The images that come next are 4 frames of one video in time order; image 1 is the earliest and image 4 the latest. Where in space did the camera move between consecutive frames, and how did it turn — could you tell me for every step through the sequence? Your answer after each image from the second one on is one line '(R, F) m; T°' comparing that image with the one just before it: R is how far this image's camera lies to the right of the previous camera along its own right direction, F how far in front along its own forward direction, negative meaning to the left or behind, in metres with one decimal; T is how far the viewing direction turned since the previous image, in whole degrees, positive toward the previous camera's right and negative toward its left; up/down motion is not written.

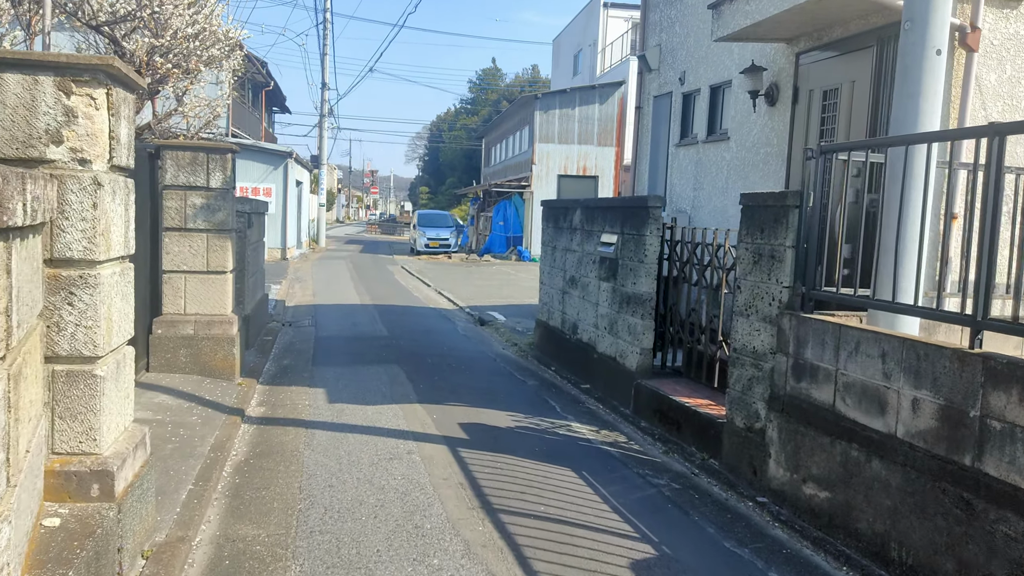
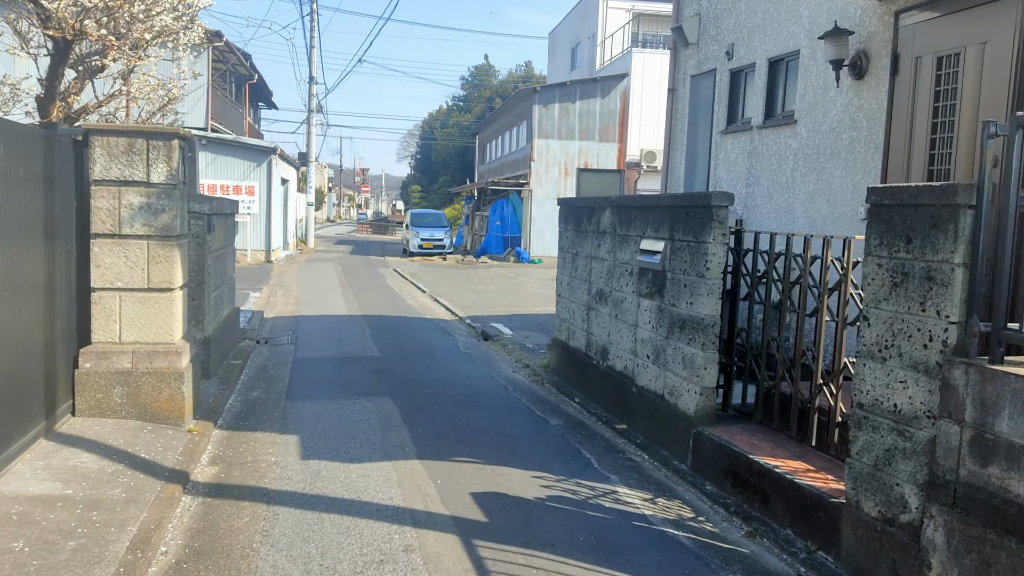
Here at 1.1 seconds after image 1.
(-0.2, +1.5) m; +1°
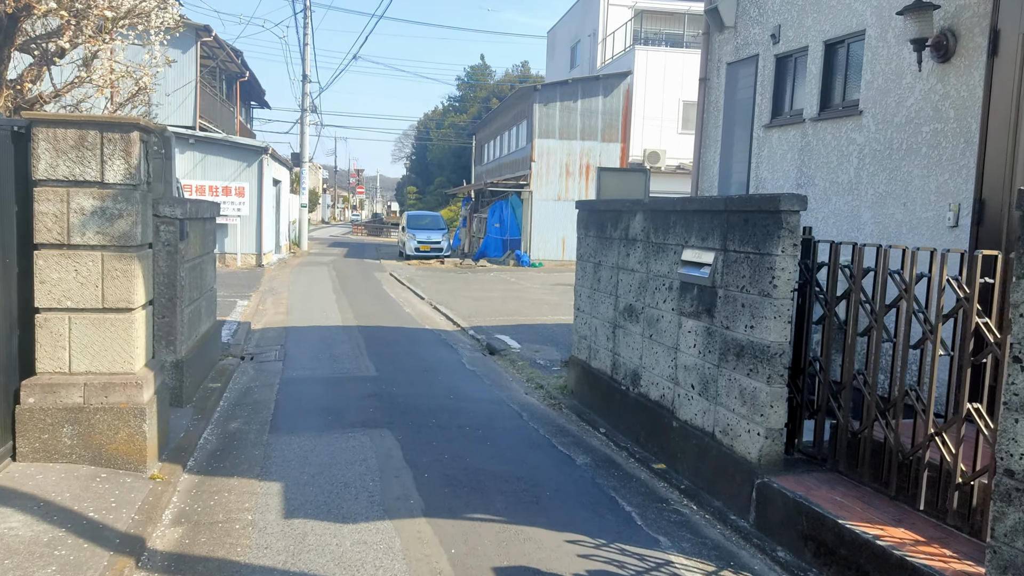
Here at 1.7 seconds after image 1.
(-0.2, +0.9) m; 0°
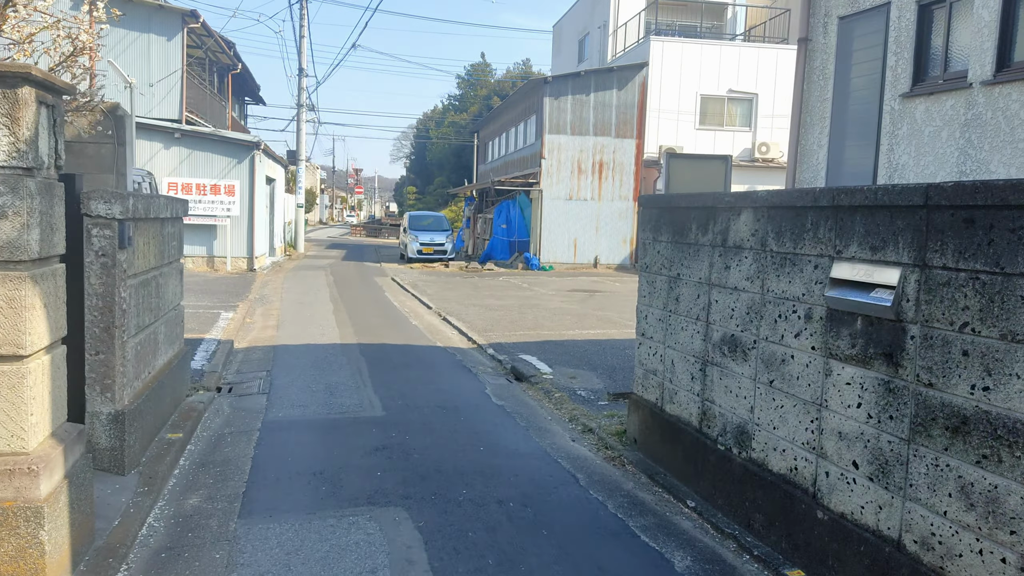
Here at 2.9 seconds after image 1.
(-0.4, +1.7) m; 0°
